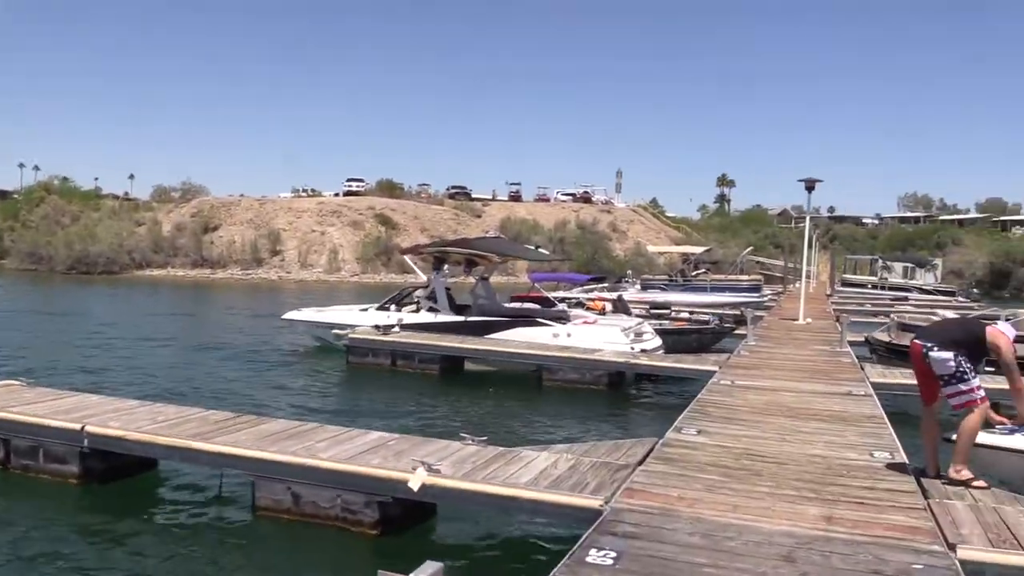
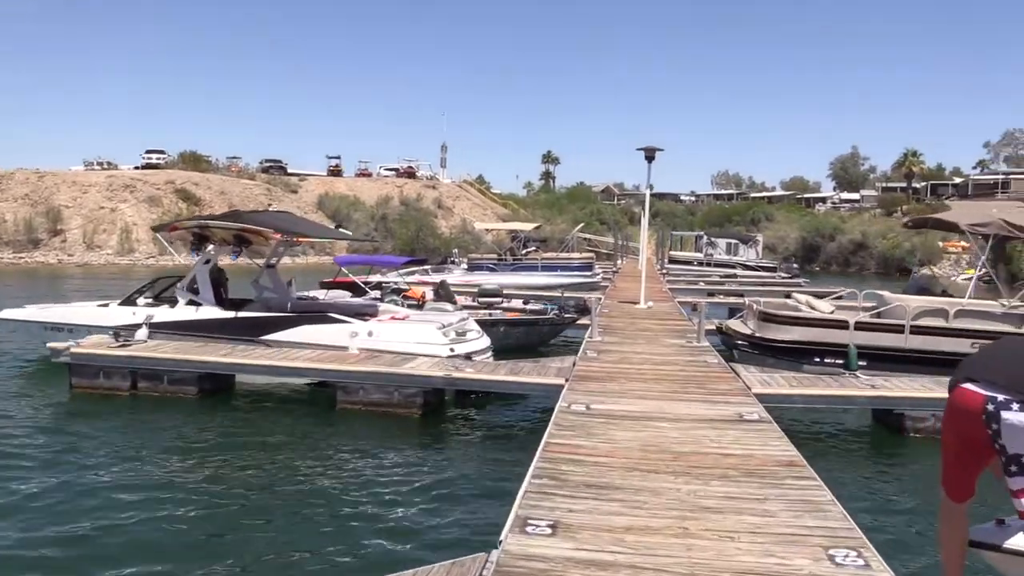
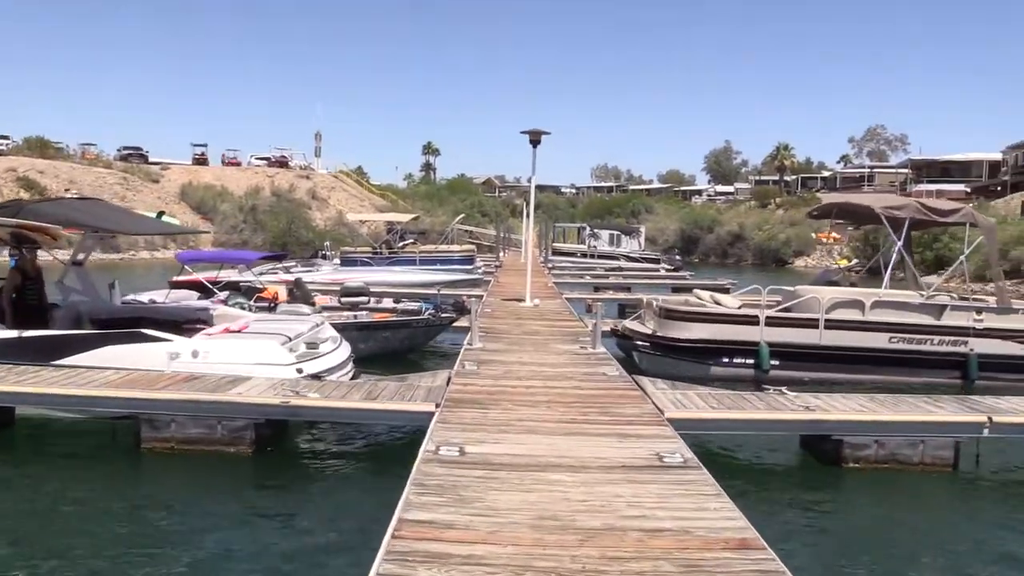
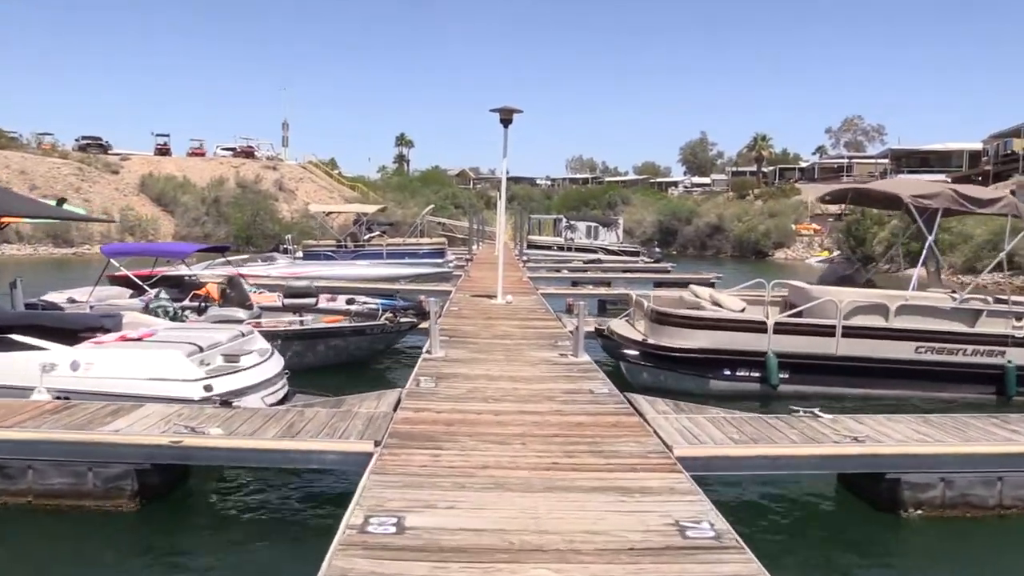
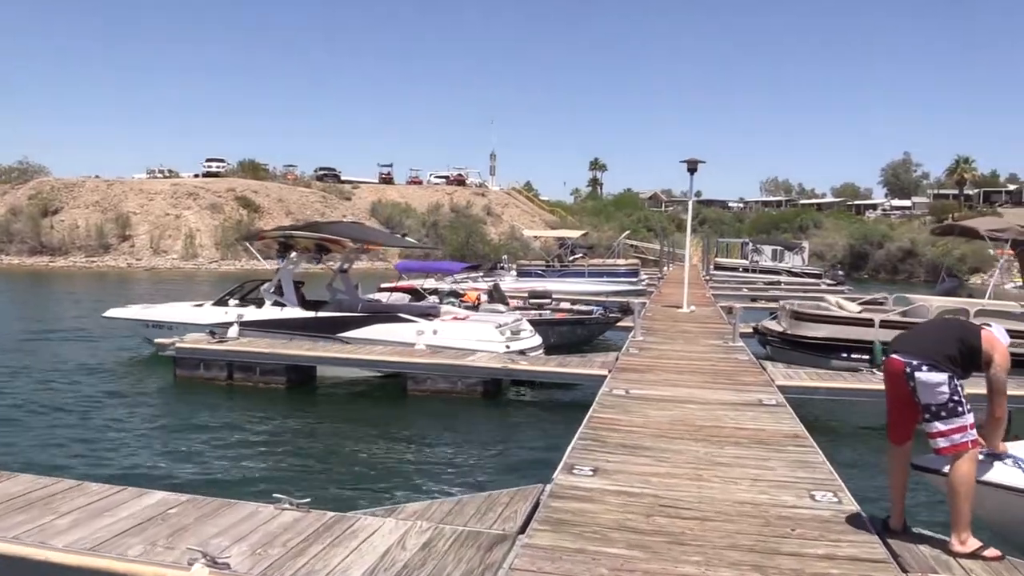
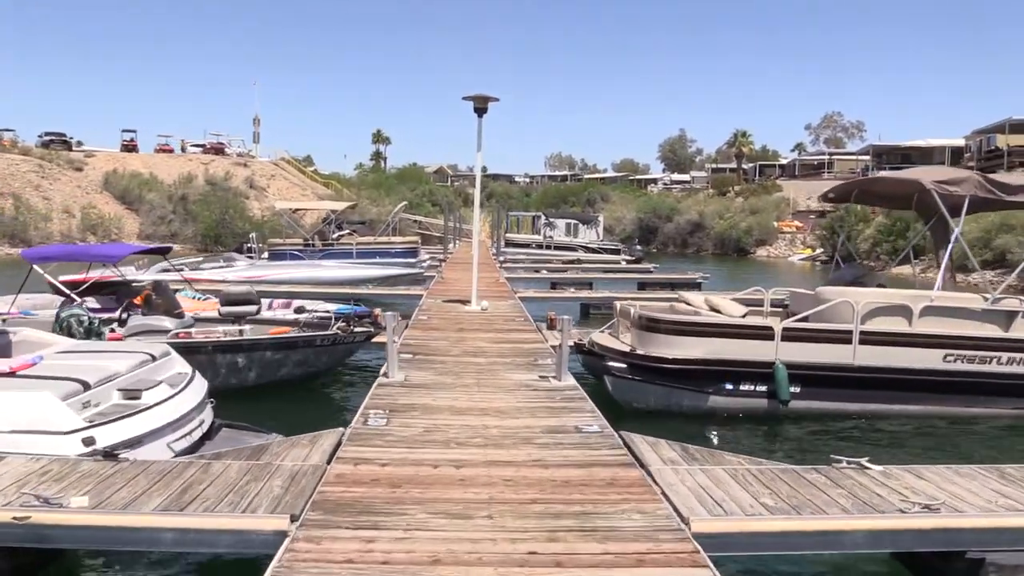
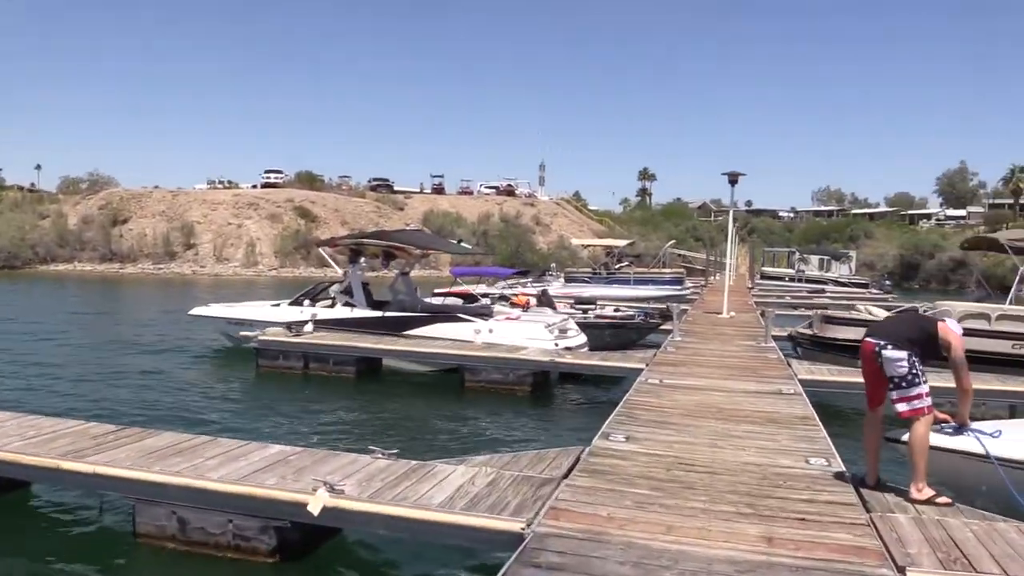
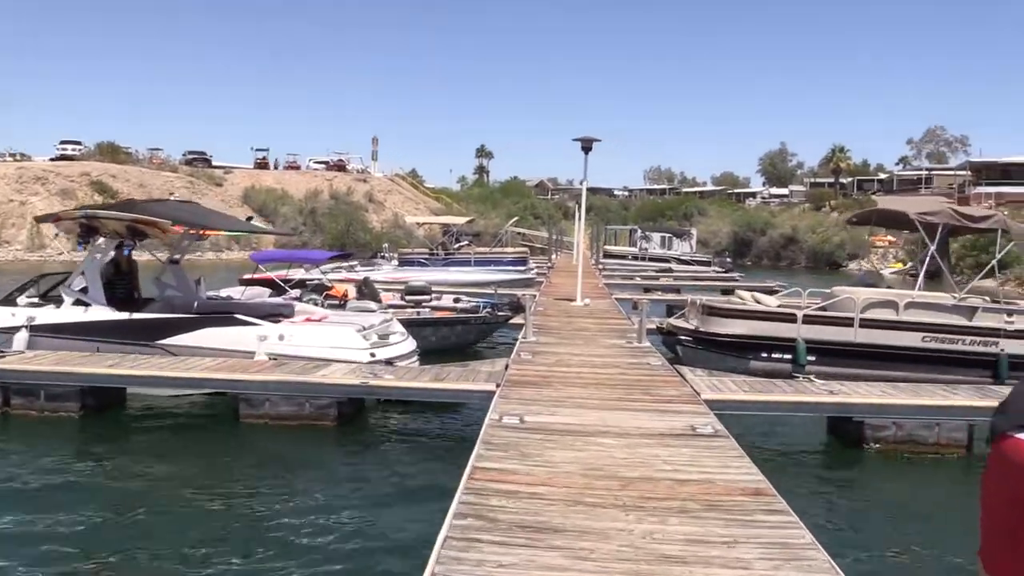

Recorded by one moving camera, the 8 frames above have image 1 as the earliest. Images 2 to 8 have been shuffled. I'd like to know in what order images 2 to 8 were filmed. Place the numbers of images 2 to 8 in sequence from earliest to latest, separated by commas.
7, 5, 2, 8, 3, 4, 6
